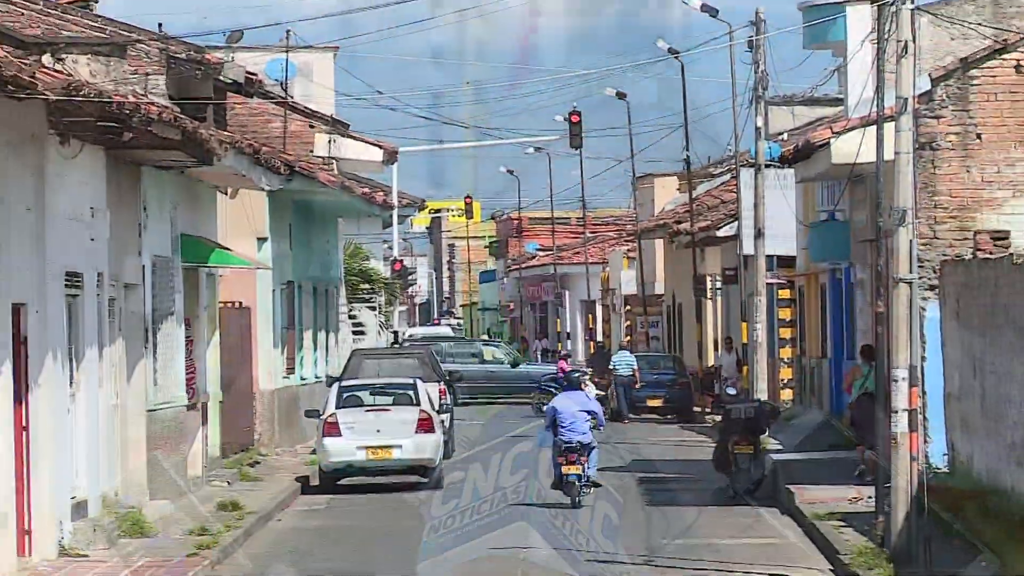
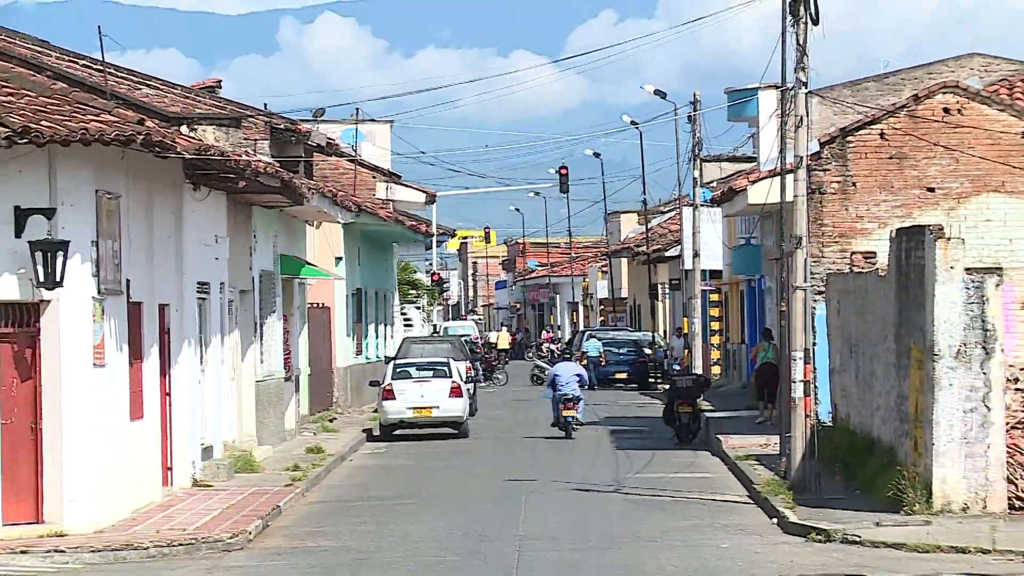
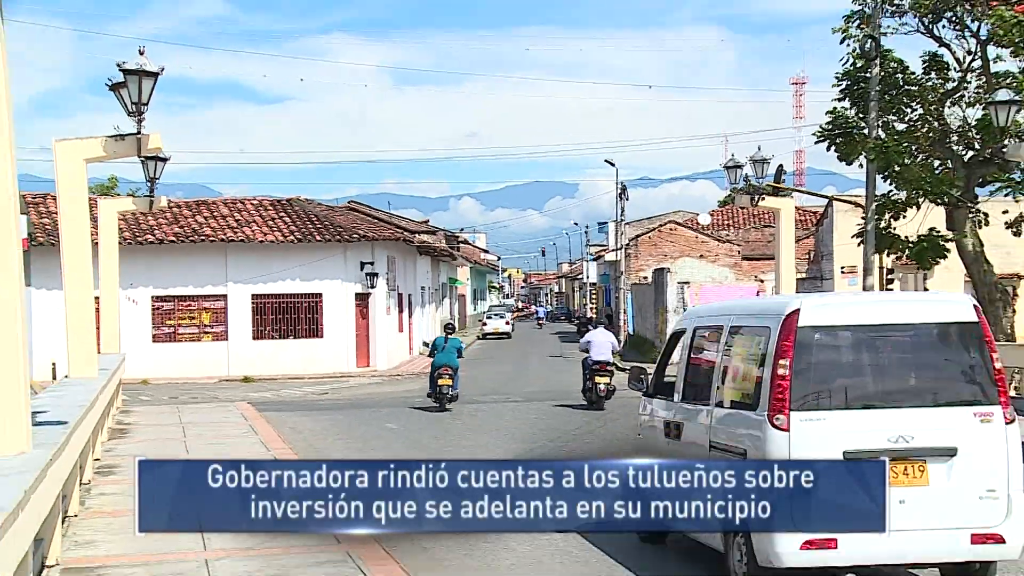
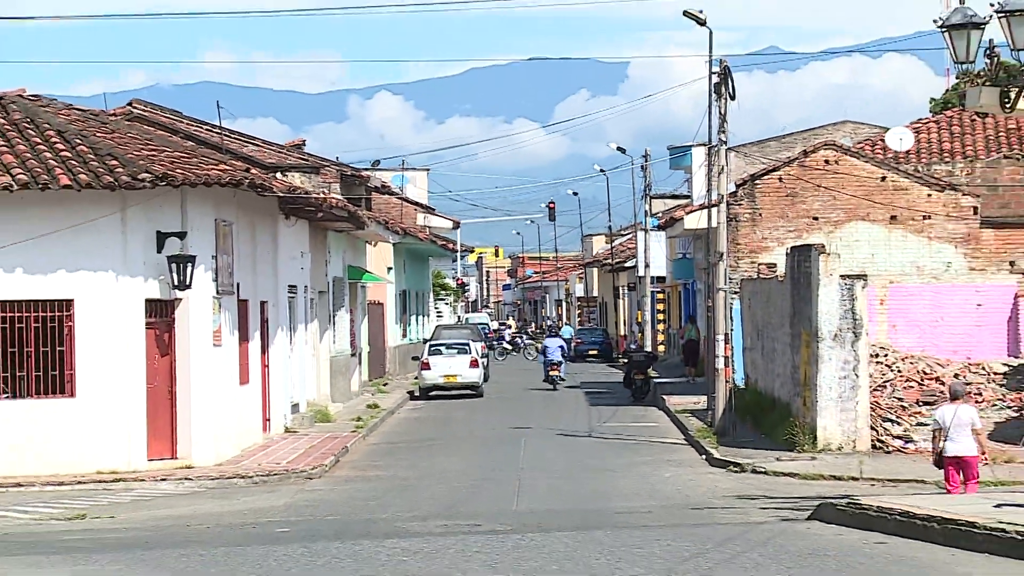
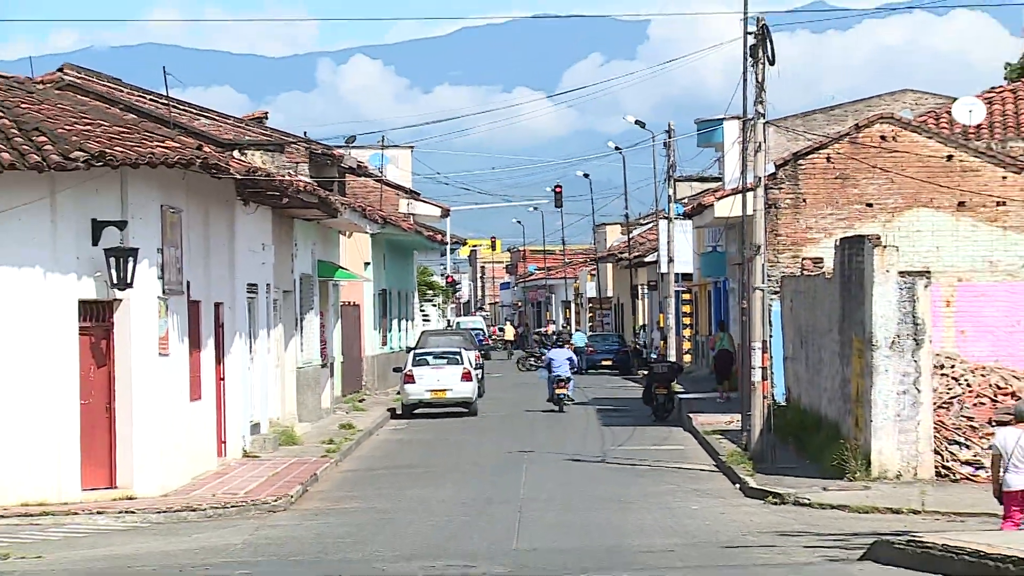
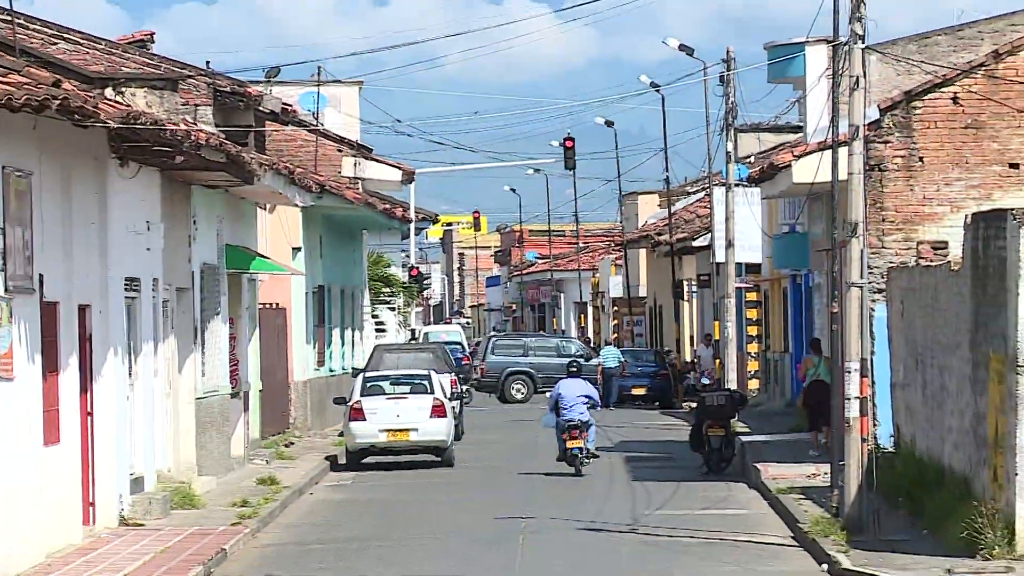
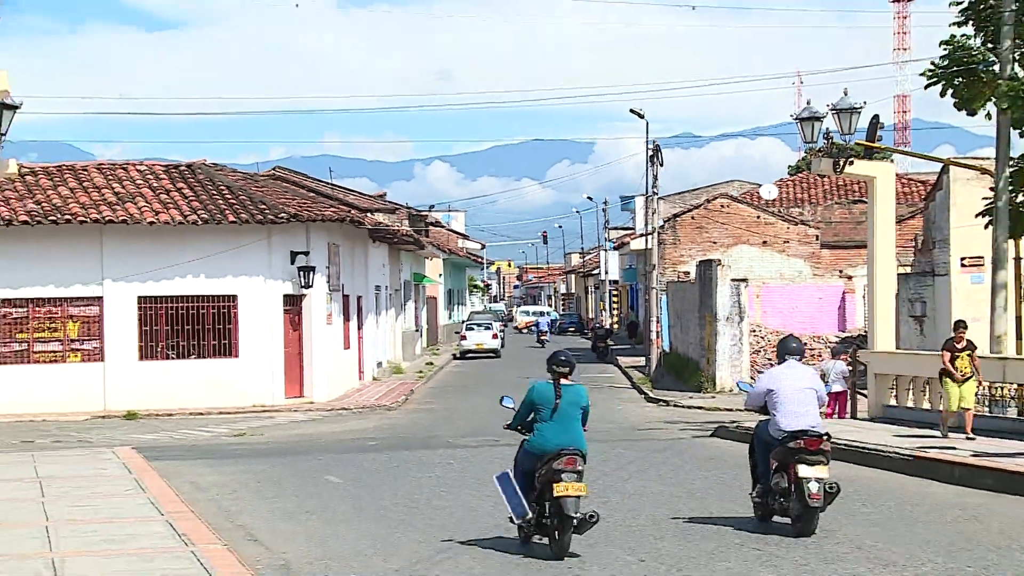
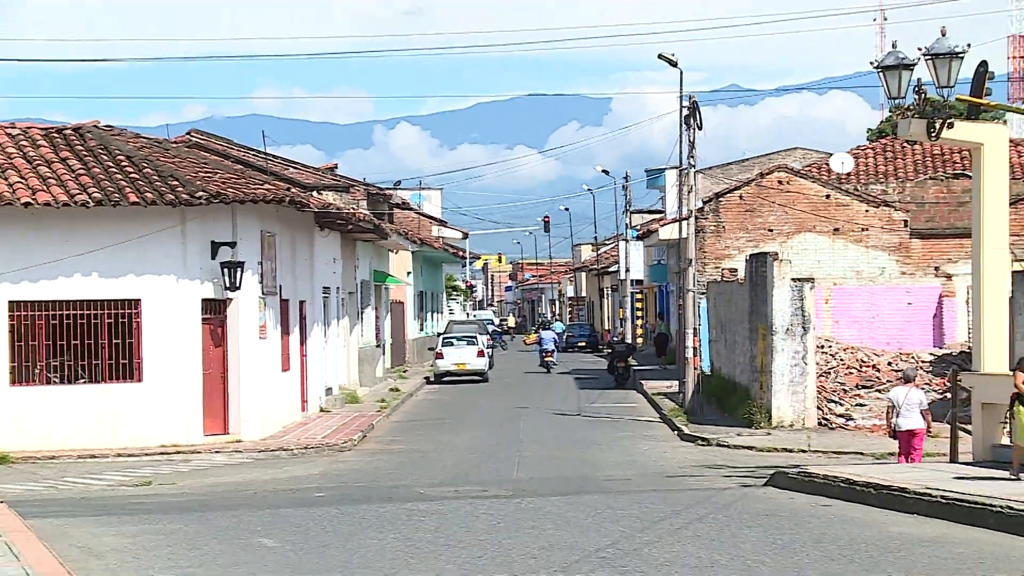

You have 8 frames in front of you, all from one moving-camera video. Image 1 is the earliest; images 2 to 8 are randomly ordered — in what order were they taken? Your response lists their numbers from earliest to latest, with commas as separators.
6, 2, 5, 4, 8, 7, 3
